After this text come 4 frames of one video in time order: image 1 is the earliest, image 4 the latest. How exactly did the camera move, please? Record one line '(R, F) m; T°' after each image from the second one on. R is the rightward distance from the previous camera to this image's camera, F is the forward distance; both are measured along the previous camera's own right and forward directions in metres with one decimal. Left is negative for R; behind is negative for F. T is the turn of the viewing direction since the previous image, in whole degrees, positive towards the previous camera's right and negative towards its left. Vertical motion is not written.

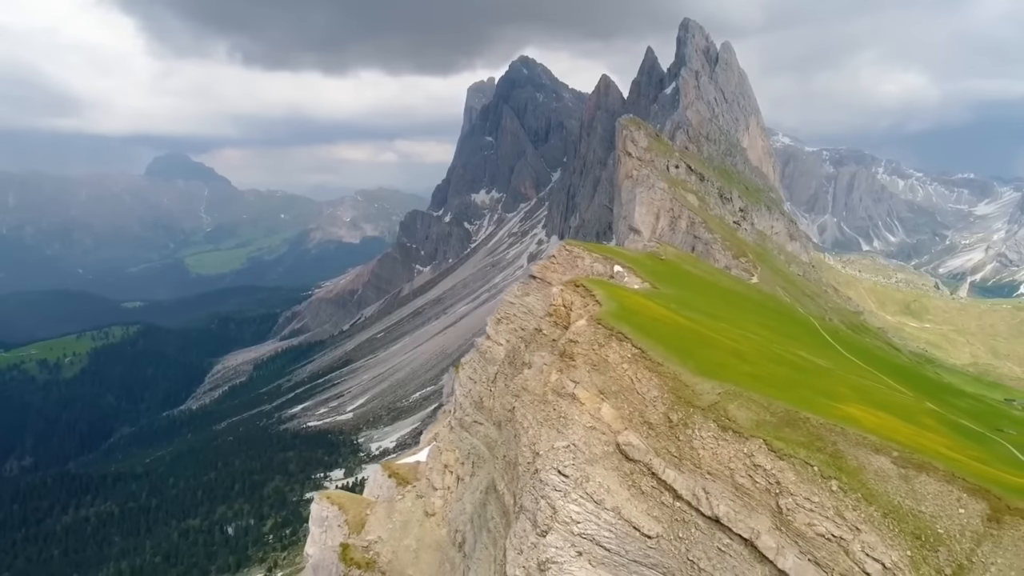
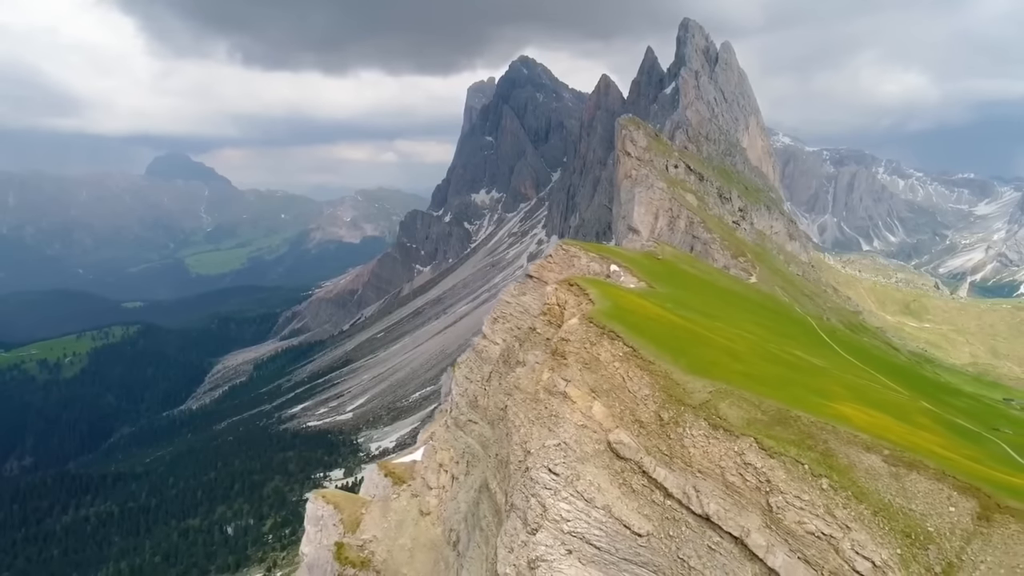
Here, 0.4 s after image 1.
(+0.4, 0.0) m; 0°
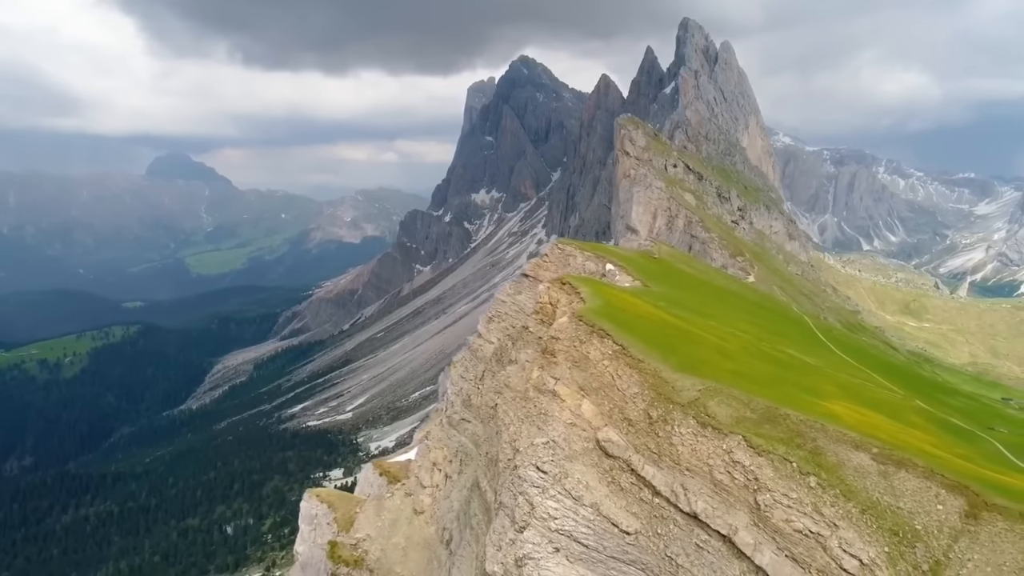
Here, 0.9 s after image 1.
(+0.5, 0.0) m; 0°
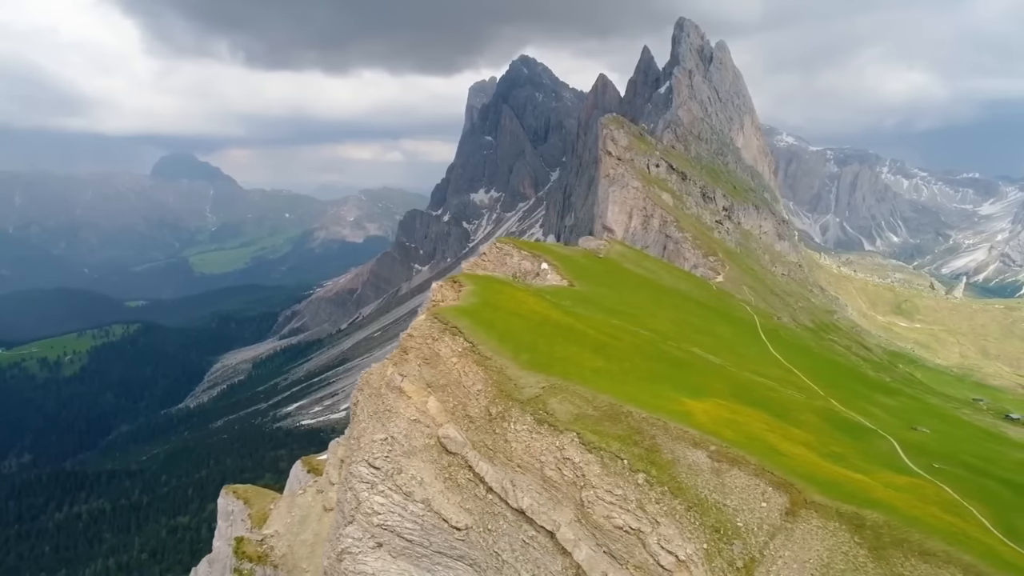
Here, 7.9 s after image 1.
(+7.1, -0.2) m; 0°
